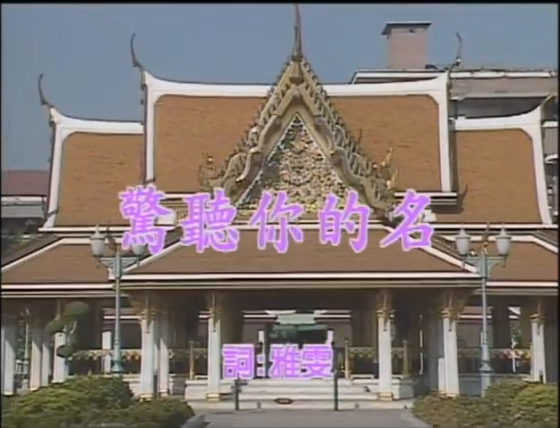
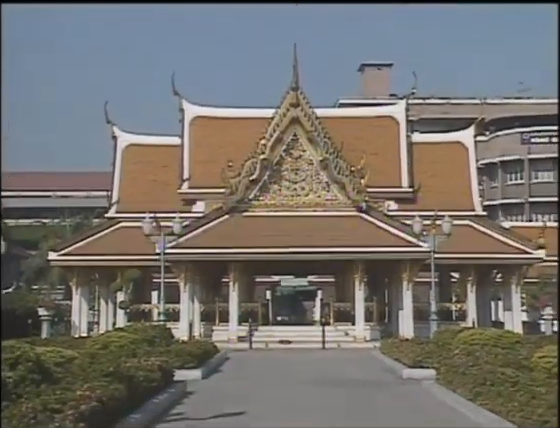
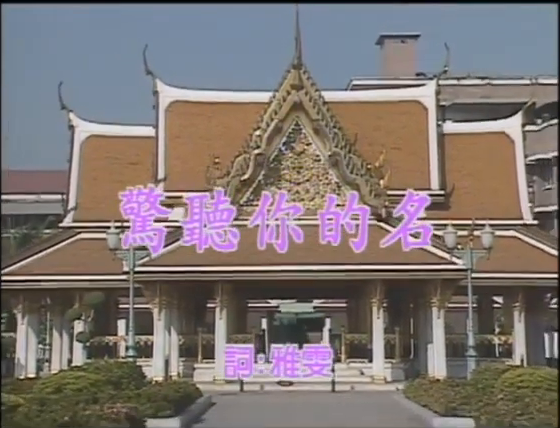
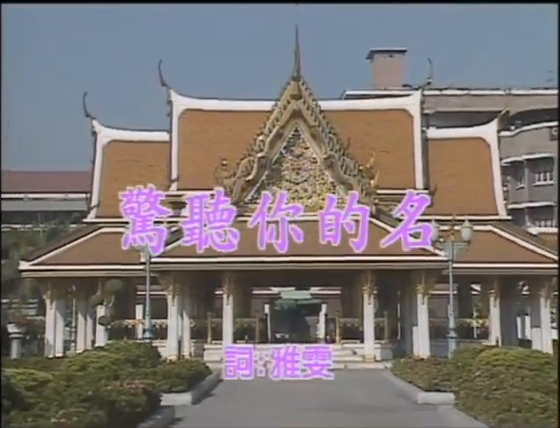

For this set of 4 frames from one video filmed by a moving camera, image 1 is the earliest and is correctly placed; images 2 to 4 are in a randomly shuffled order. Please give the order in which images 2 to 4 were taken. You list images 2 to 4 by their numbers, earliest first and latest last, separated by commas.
3, 4, 2
